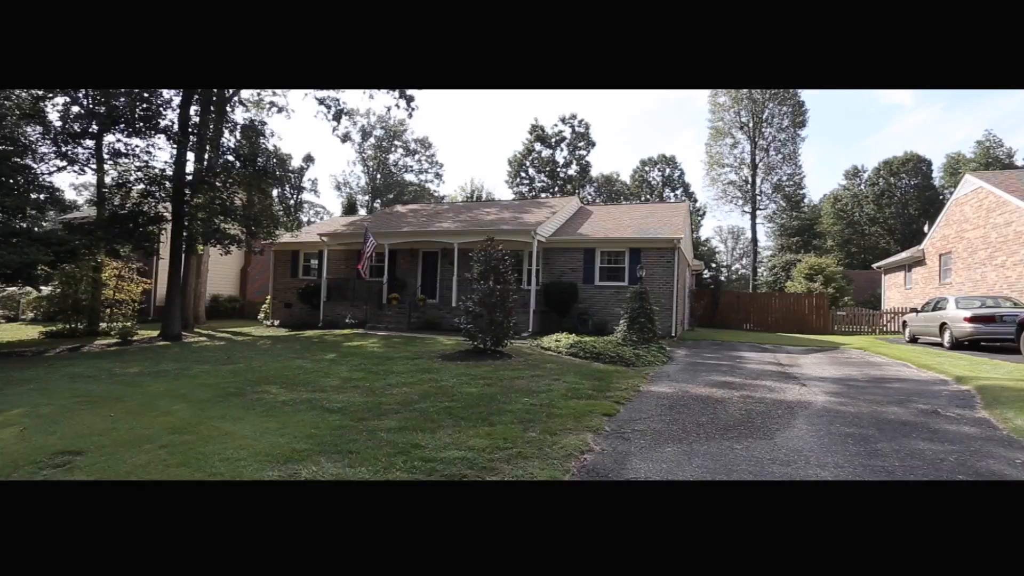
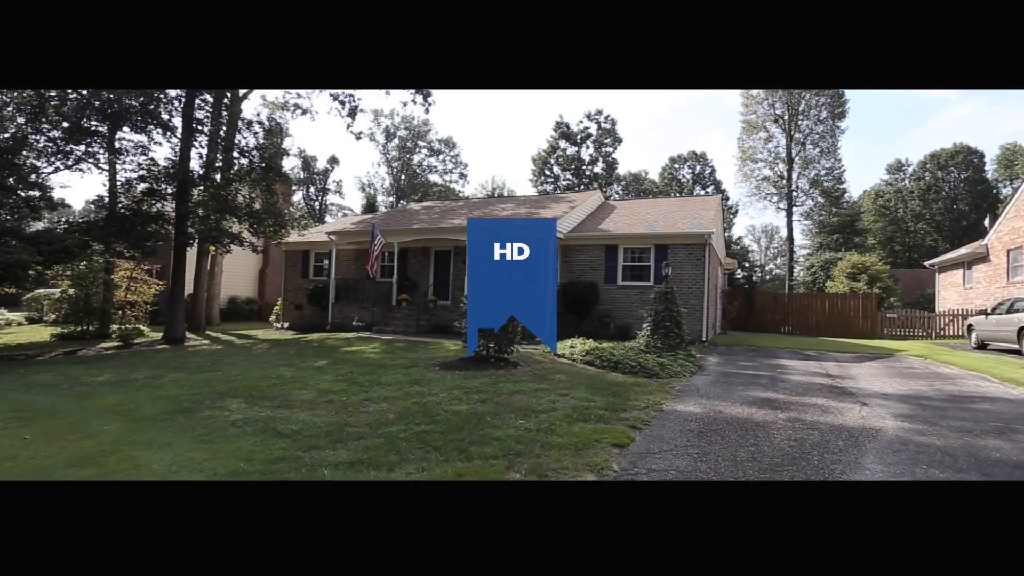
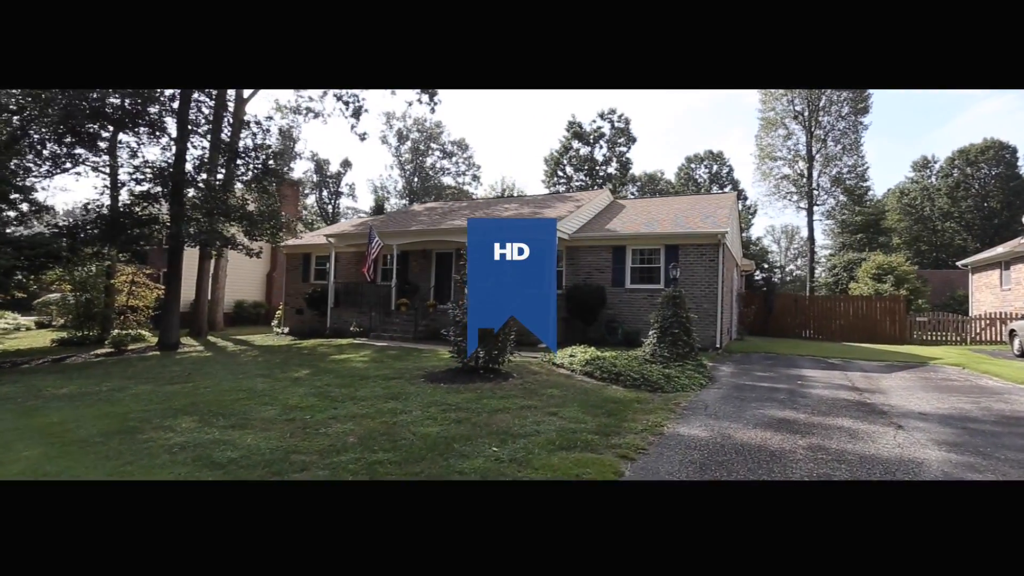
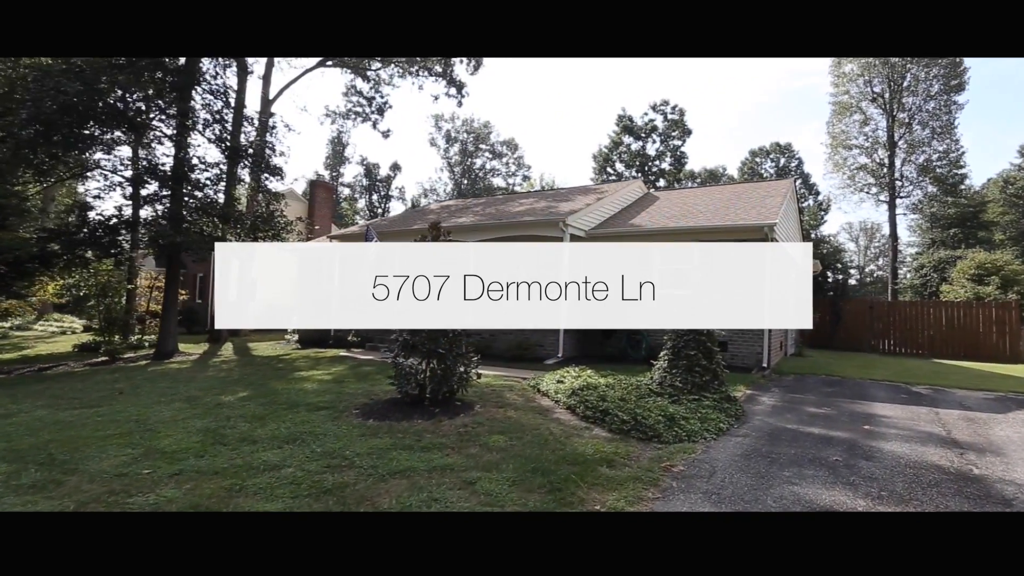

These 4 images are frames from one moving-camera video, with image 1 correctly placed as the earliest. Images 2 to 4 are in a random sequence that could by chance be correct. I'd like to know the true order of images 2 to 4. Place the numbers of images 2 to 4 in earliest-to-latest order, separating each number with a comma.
2, 3, 4
